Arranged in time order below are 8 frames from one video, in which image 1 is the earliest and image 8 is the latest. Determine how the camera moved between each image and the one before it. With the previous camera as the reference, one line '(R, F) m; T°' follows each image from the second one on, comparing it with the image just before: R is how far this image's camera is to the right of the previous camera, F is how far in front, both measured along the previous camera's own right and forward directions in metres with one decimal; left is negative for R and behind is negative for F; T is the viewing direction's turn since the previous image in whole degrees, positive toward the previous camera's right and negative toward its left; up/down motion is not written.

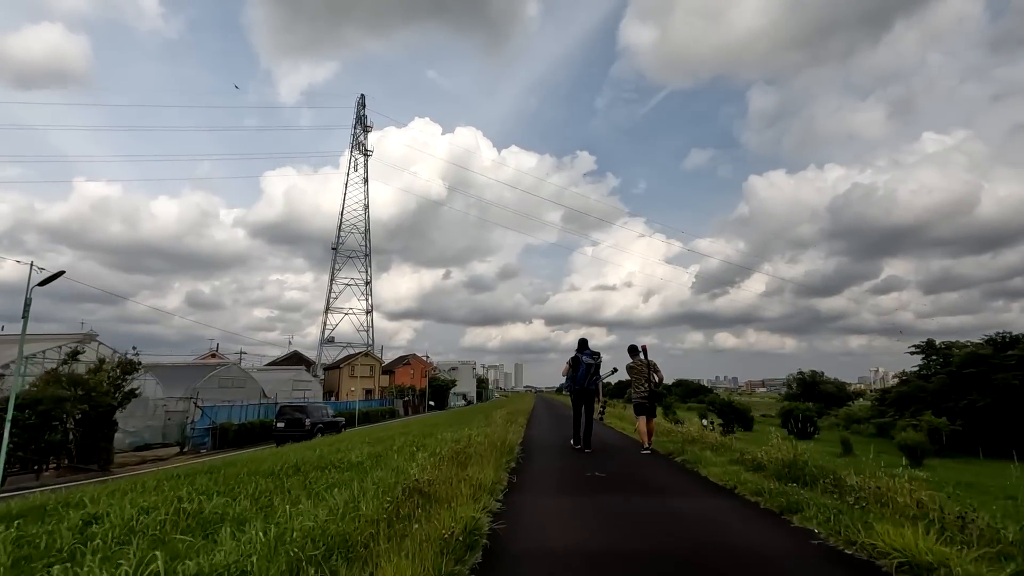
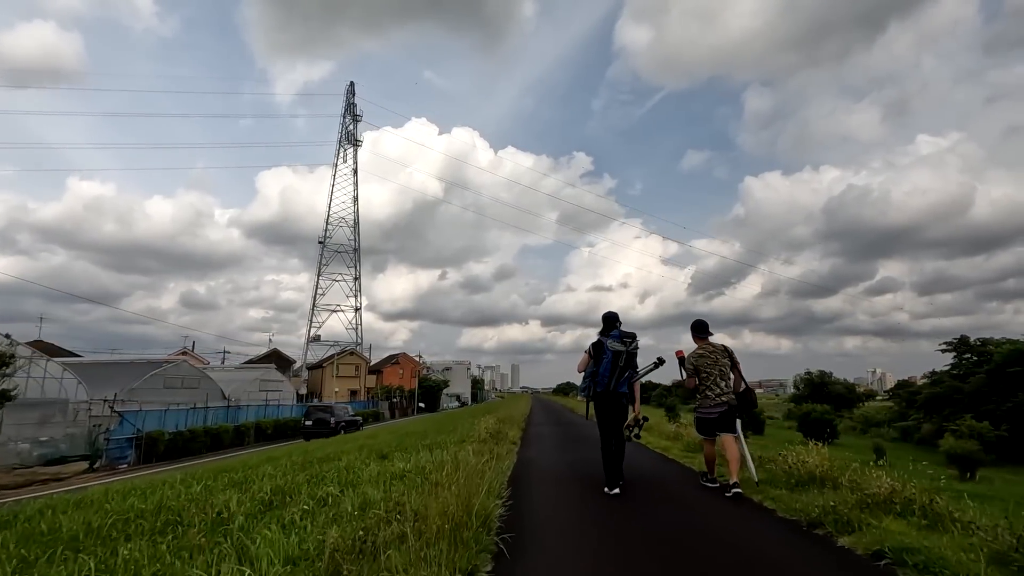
(+0.1, +2.2) m; 0°
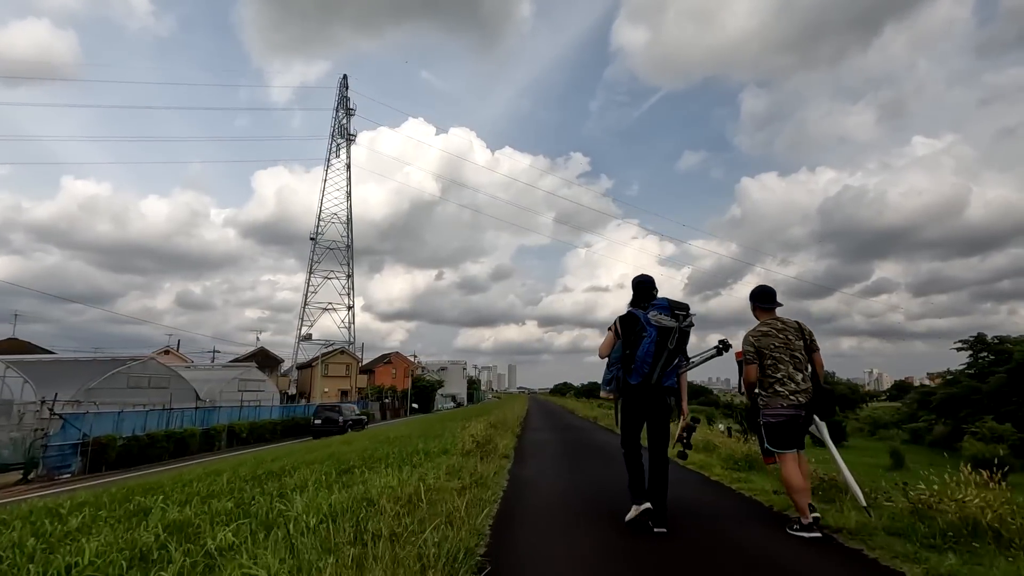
(0.0, +1.1) m; 0°
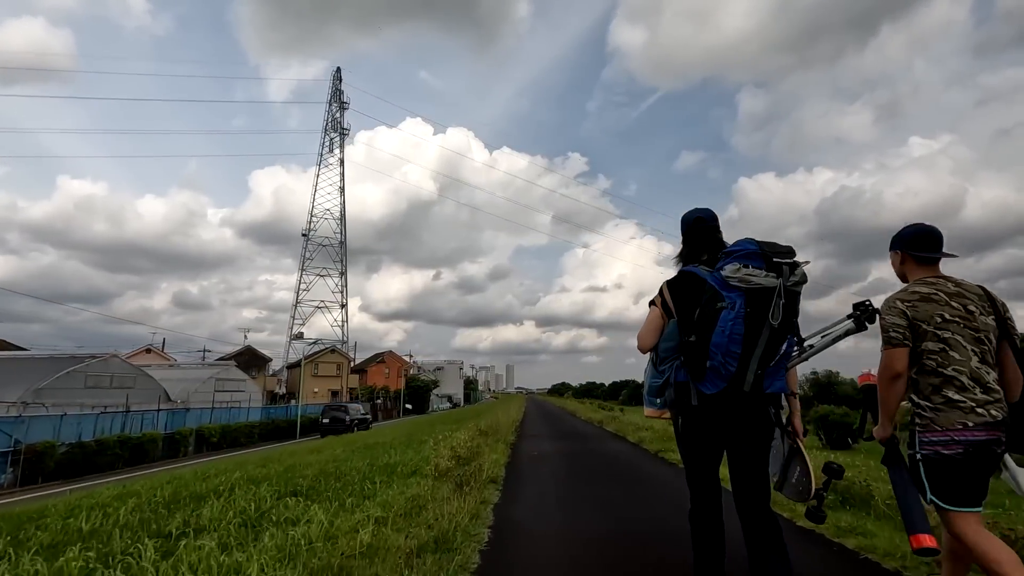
(0.0, +1.1) m; 0°
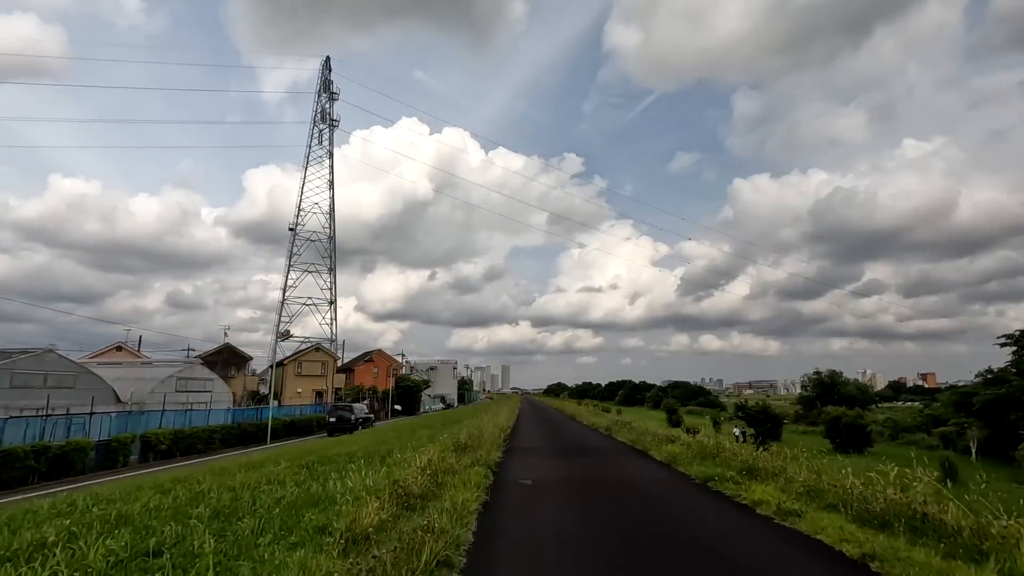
(+0.1, +1.5) m; 0°
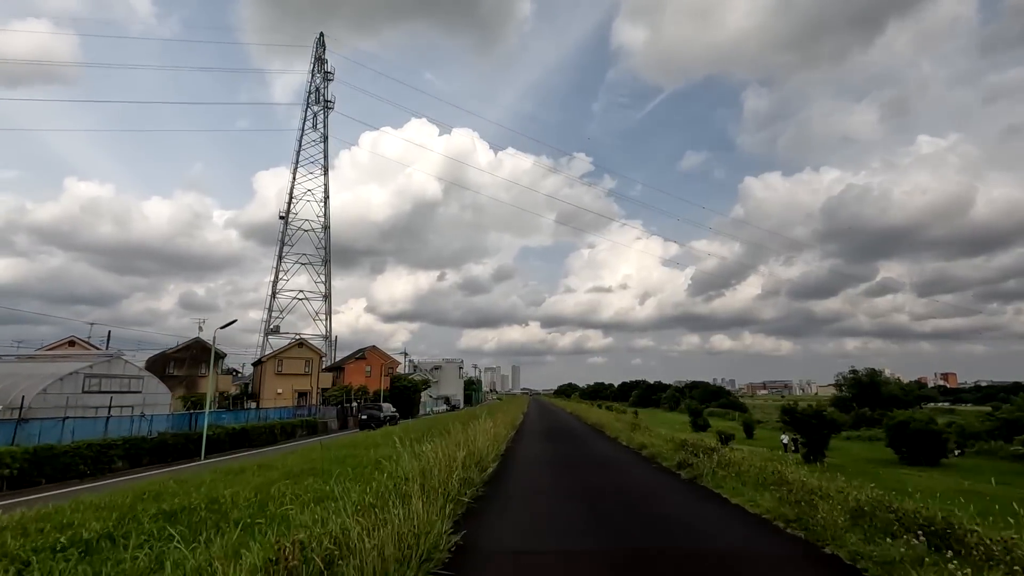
(+0.2, +3.3) m; -1°
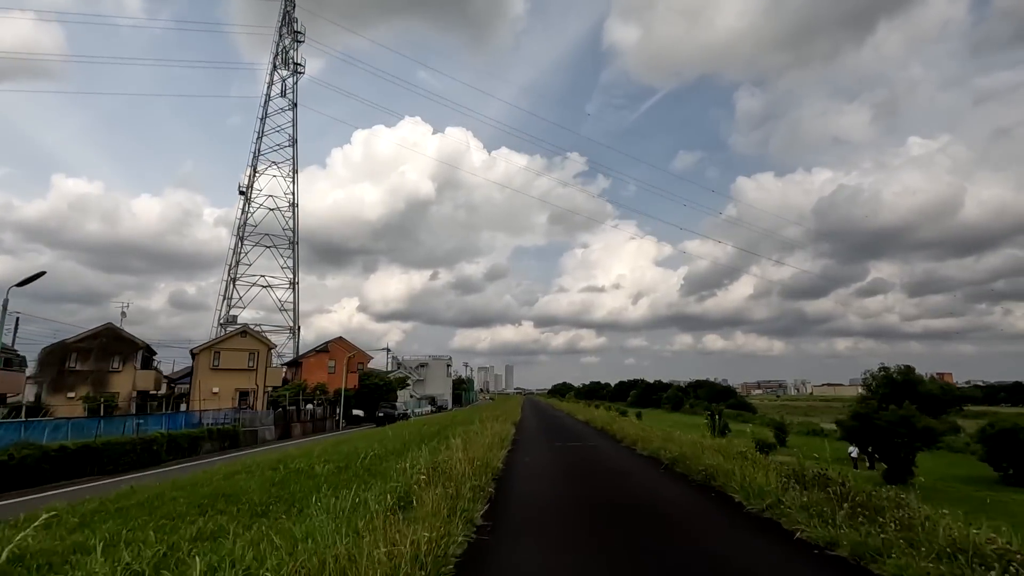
(+0.1, +4.6) m; +1°
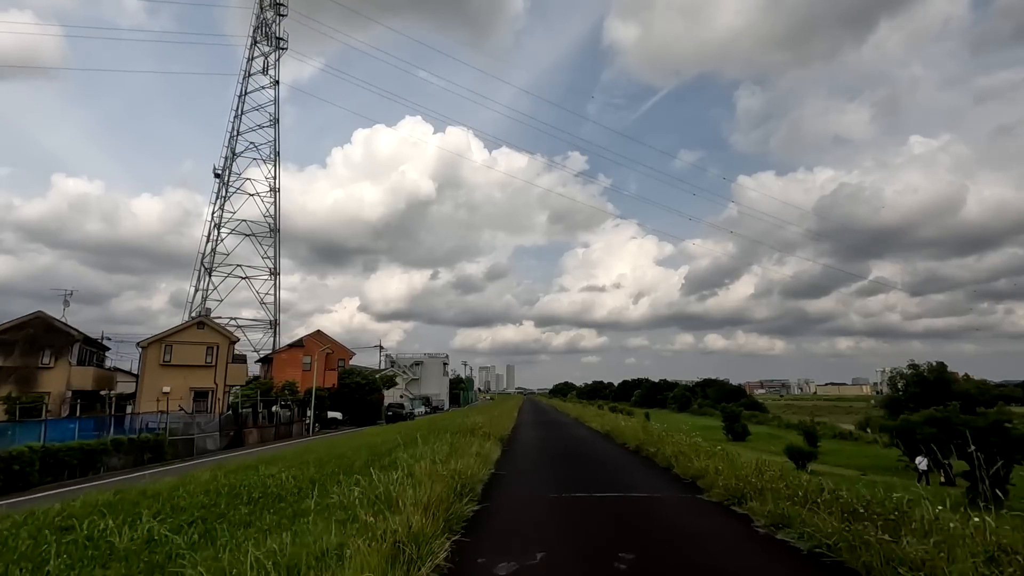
(+0.1, +2.7) m; 0°
